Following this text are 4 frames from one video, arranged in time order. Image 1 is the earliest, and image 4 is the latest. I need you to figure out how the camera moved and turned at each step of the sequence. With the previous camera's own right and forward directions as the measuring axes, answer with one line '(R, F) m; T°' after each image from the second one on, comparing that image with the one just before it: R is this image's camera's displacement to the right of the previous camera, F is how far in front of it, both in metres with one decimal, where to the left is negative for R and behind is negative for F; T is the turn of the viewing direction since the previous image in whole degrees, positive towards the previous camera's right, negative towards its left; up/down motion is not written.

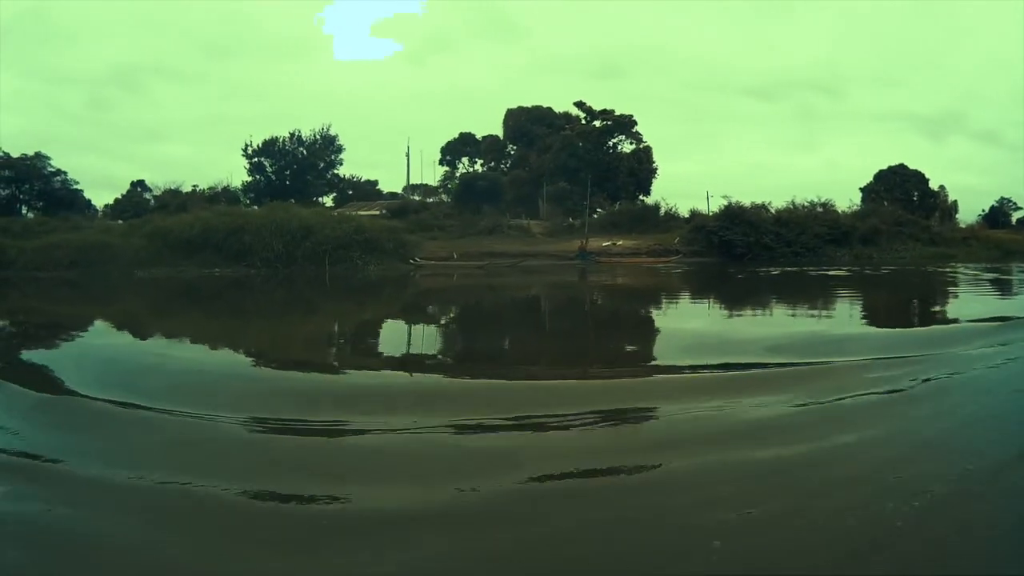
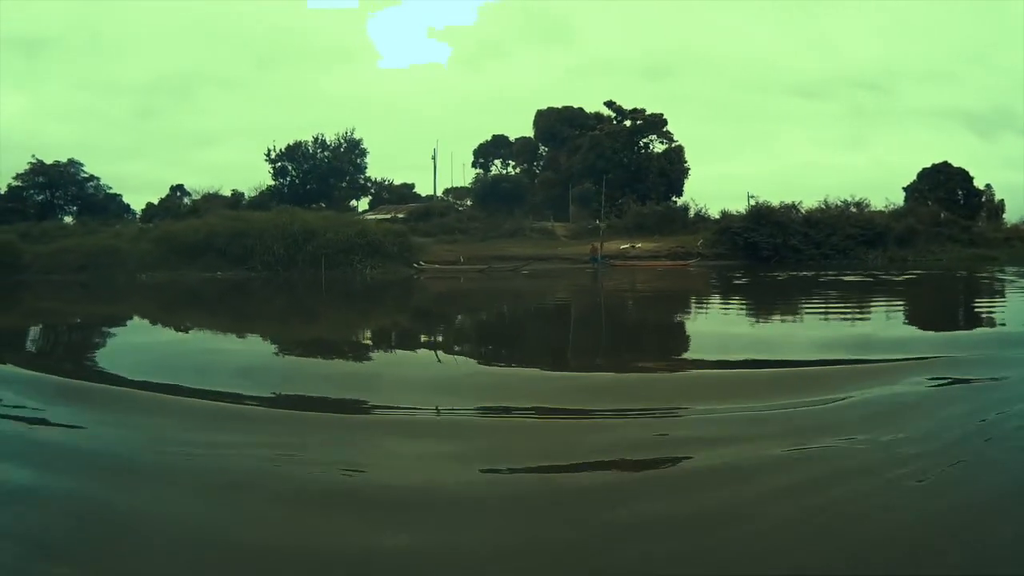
(+0.8, +0.7) m; -3°
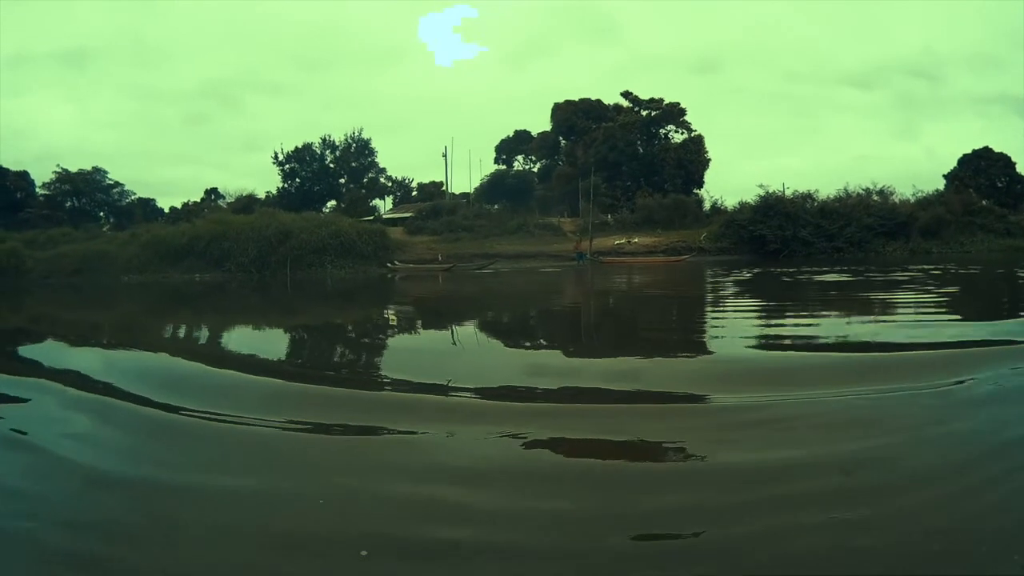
(+1.5, +1.0) m; -3°
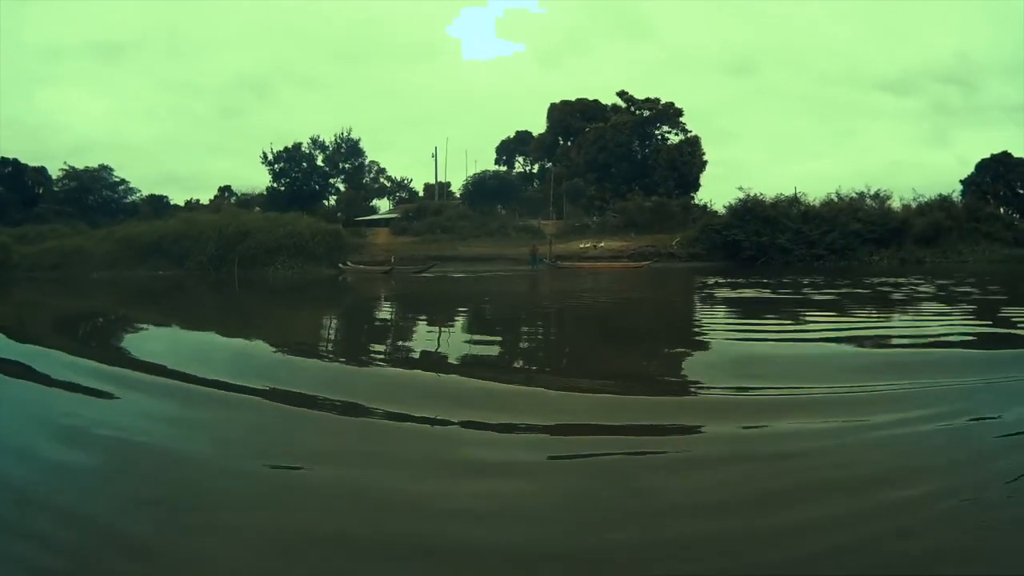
(+1.6, +0.4) m; -1°
